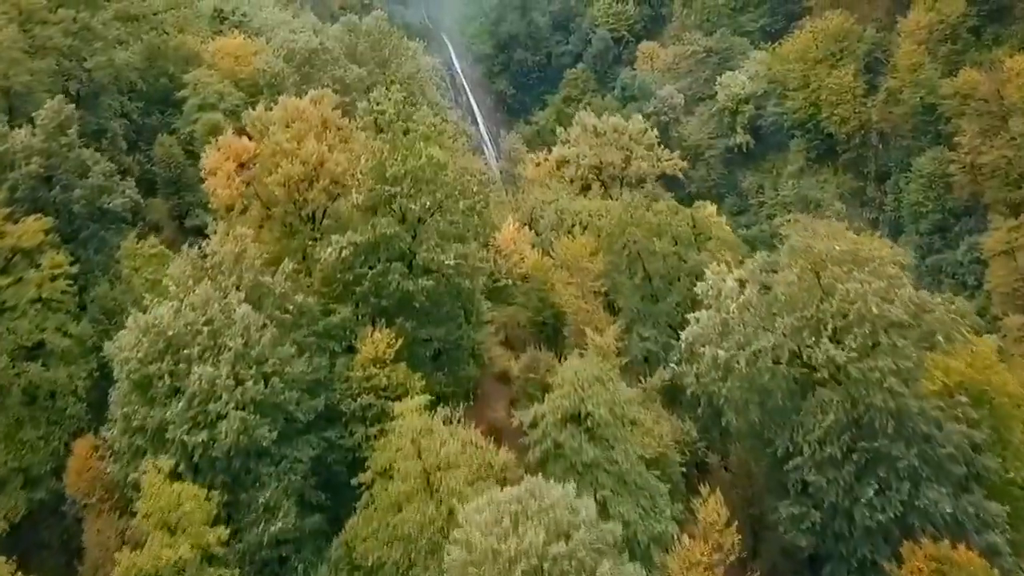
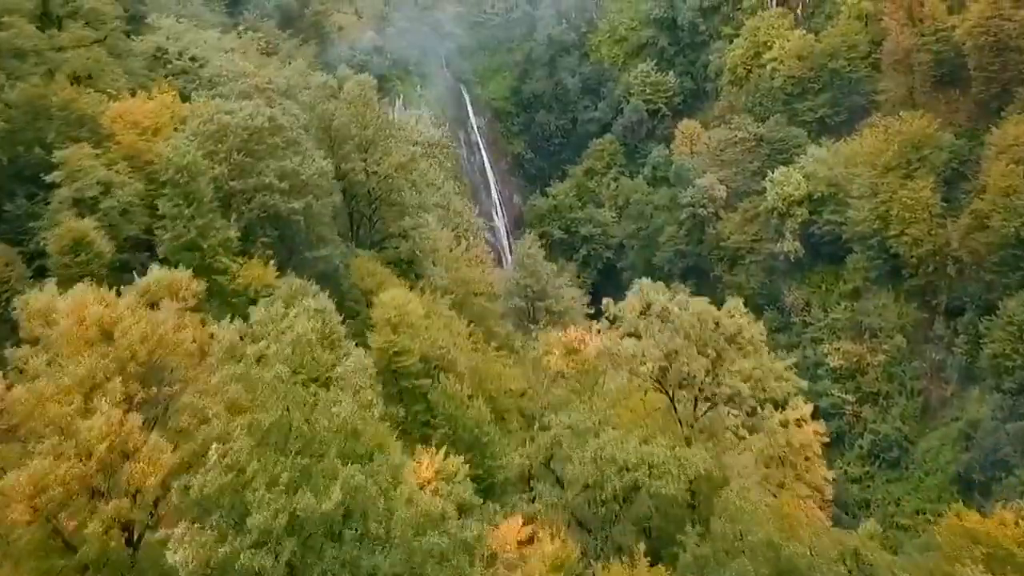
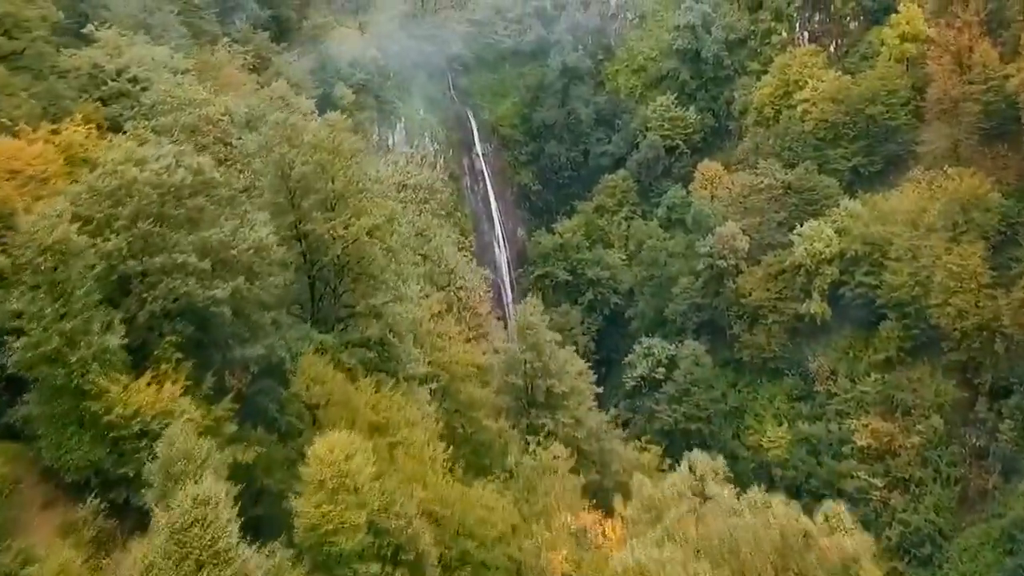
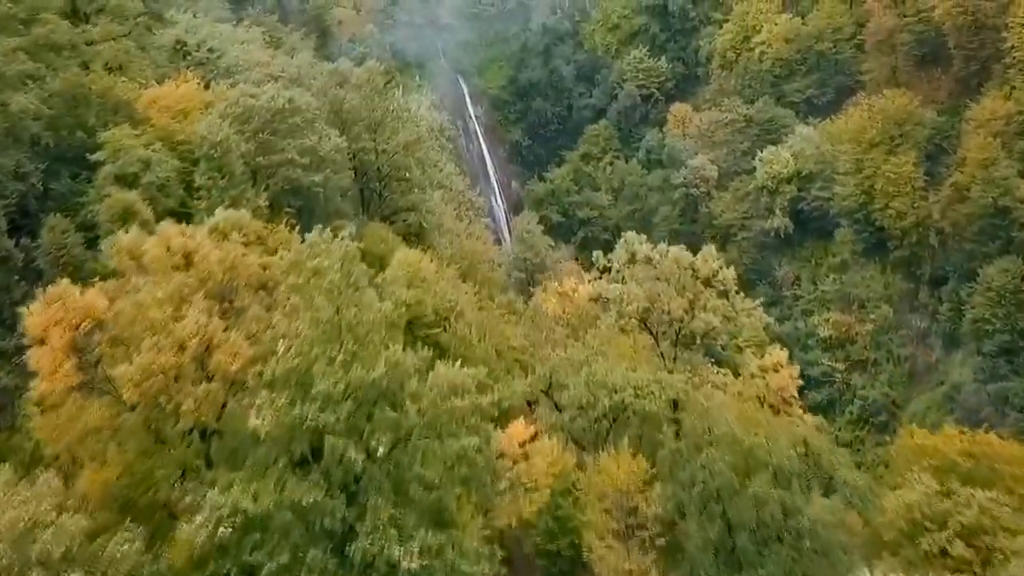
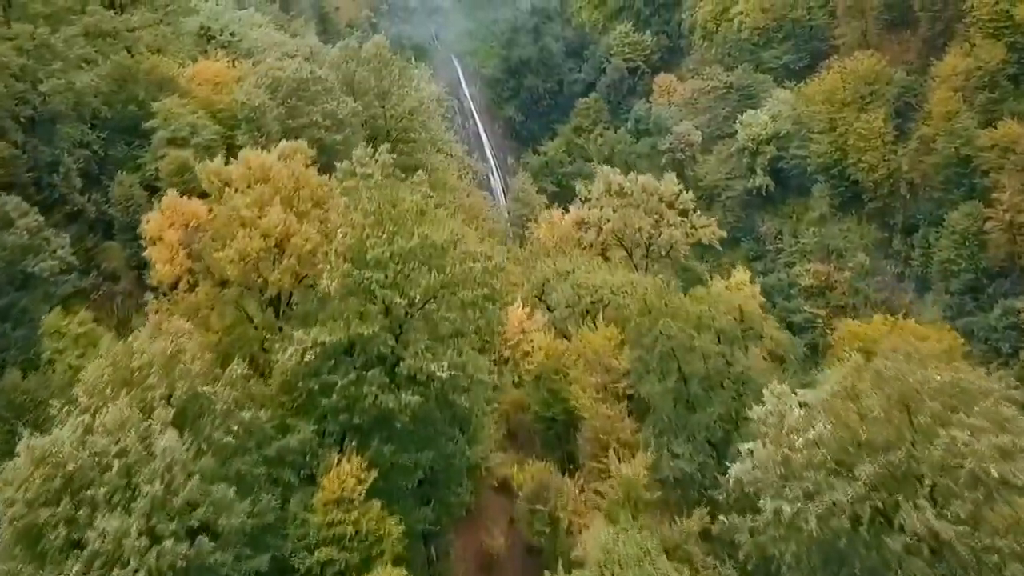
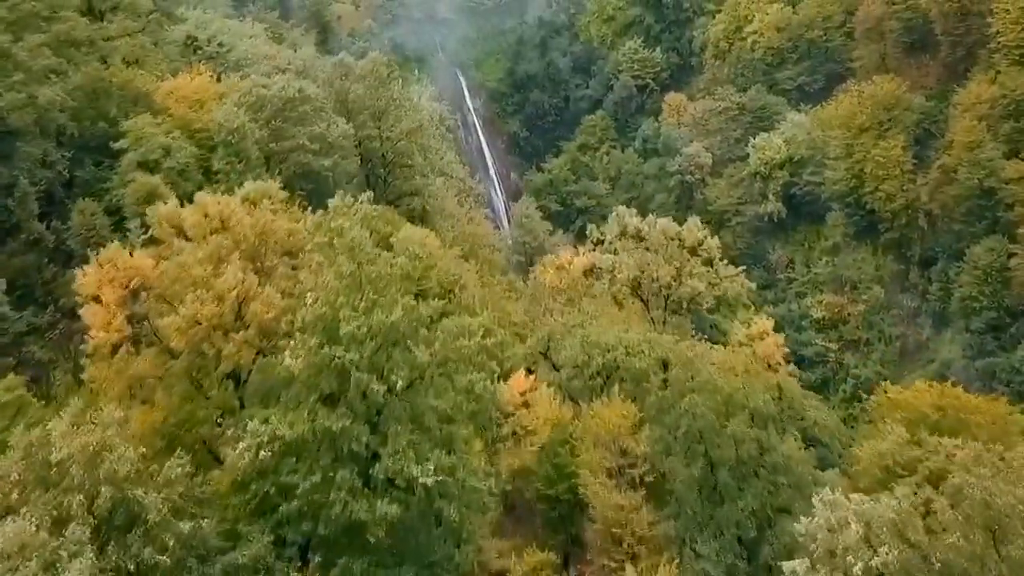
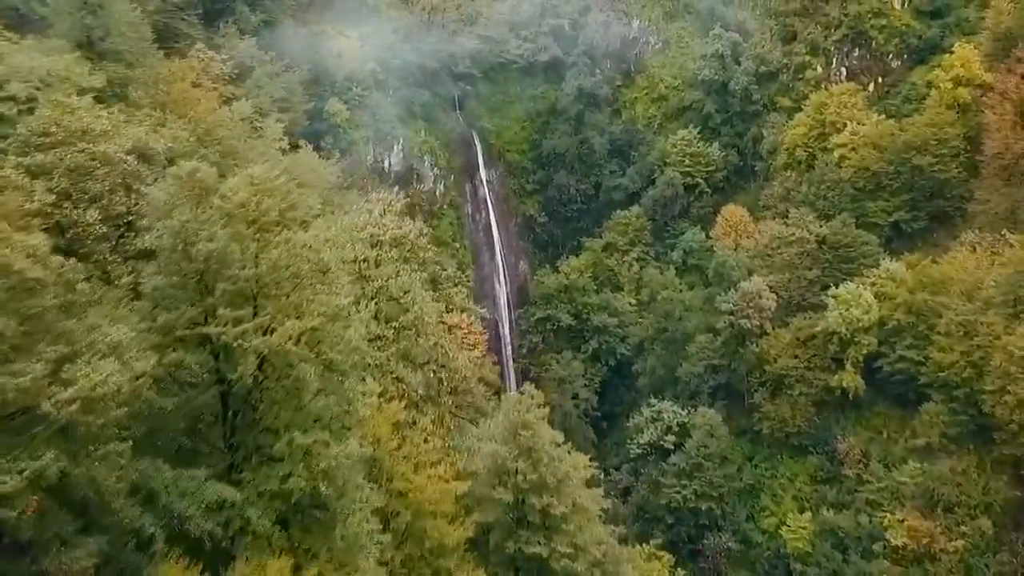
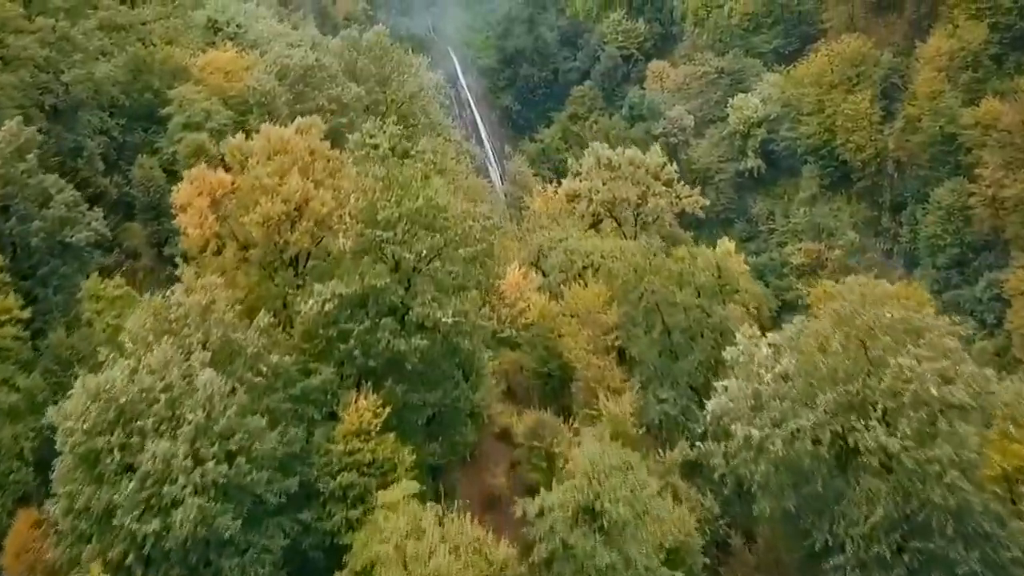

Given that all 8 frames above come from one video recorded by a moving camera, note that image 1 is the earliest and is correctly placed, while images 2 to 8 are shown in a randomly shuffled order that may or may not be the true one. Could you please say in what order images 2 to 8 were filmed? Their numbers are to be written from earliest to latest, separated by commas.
8, 5, 6, 4, 2, 3, 7
